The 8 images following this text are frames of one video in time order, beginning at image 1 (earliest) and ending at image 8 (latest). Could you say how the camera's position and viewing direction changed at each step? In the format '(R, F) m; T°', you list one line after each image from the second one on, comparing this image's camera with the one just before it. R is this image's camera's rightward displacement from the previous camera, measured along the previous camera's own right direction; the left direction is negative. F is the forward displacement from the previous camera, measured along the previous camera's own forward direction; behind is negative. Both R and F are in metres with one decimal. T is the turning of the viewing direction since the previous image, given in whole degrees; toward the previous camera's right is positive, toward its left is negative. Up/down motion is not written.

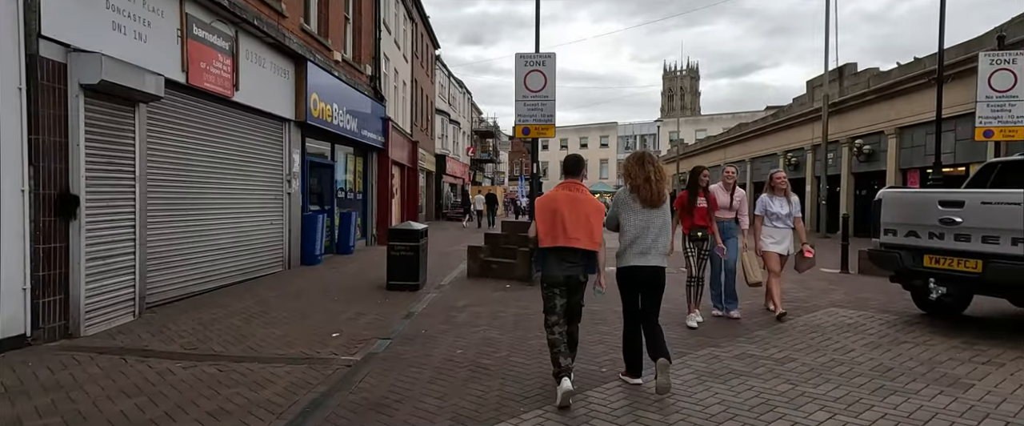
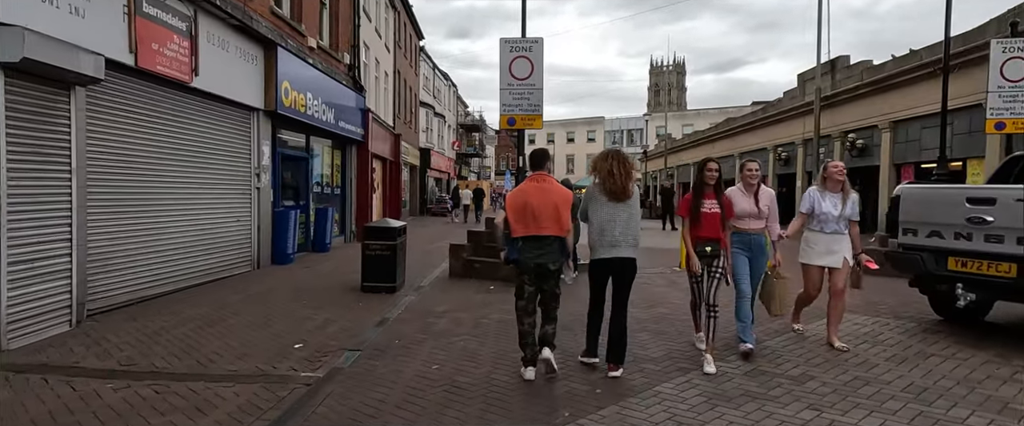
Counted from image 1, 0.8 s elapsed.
(0.0, +0.6) m; +1°
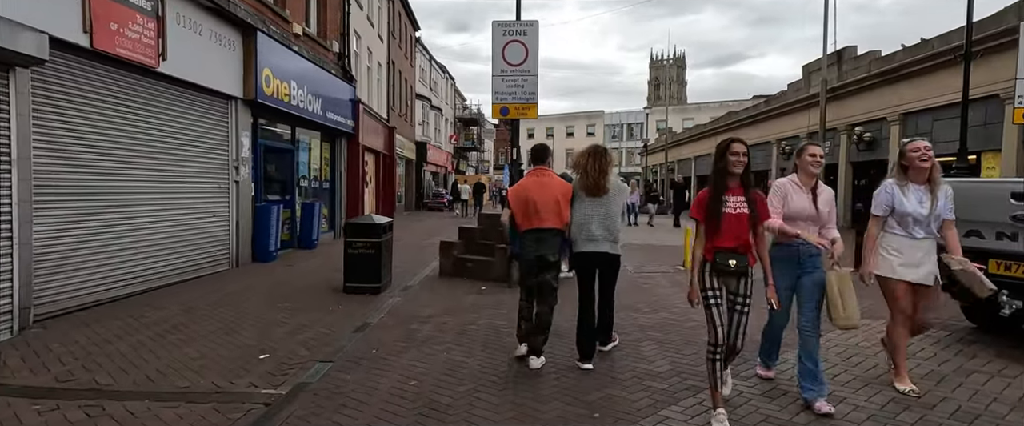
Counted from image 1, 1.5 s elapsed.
(+0.1, +0.6) m; 0°
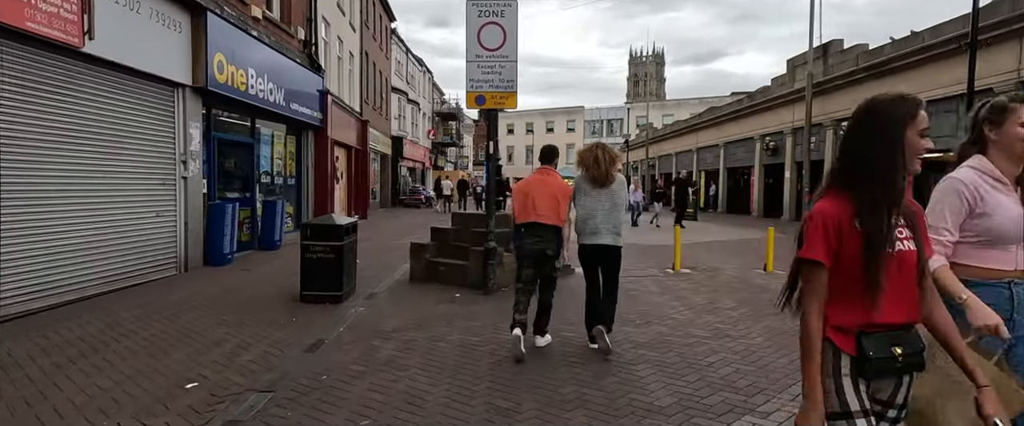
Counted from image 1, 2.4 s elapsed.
(0.0, +0.8) m; +2°
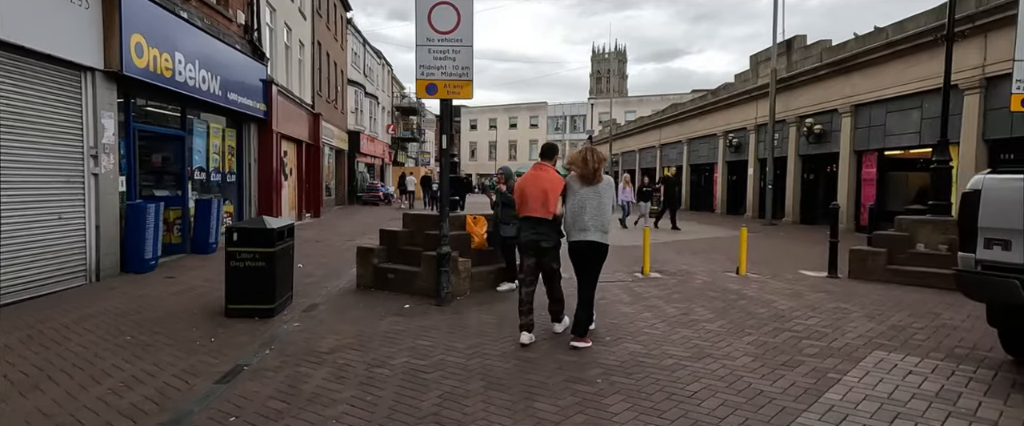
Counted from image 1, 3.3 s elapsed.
(+0.1, +0.7) m; +4°
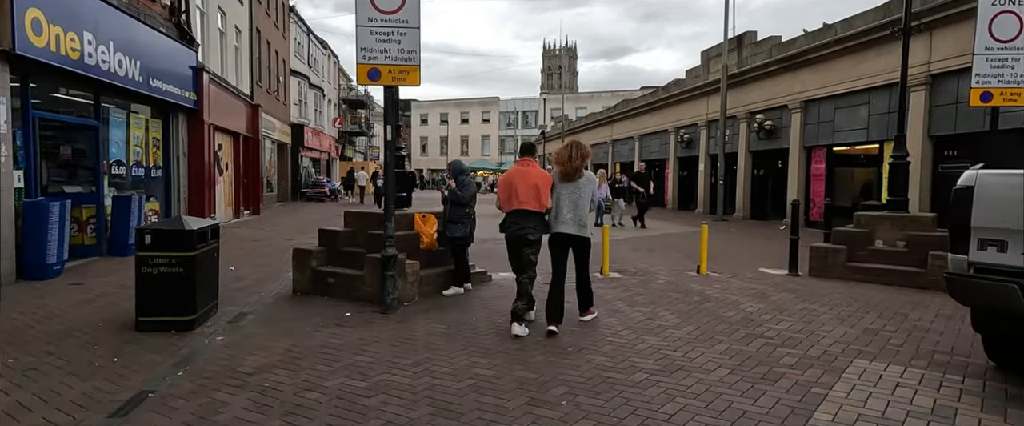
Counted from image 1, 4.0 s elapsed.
(0.0, +0.5) m; +5°
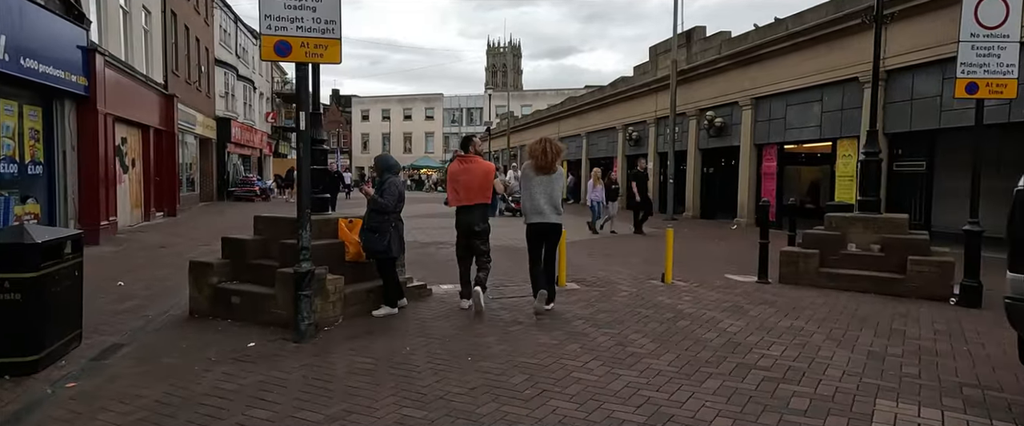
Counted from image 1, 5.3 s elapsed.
(0.0, +1.0) m; +5°
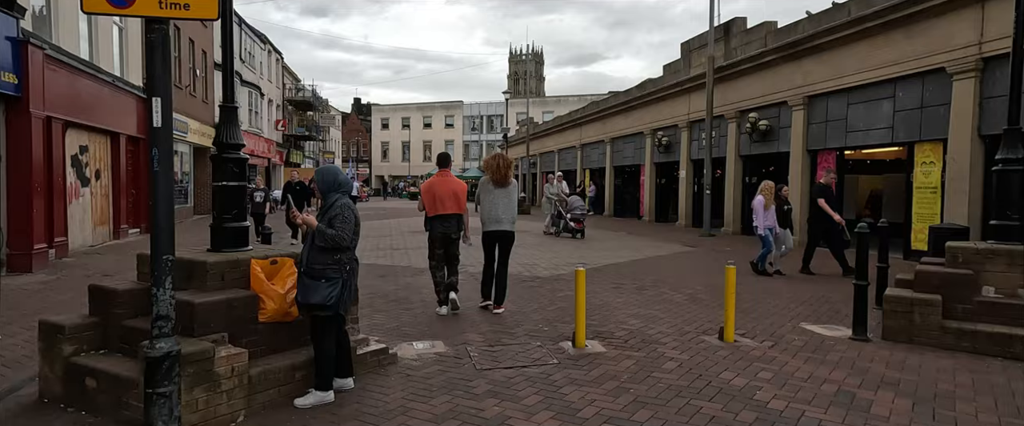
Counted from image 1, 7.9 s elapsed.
(+0.2, +2.0) m; -2°
